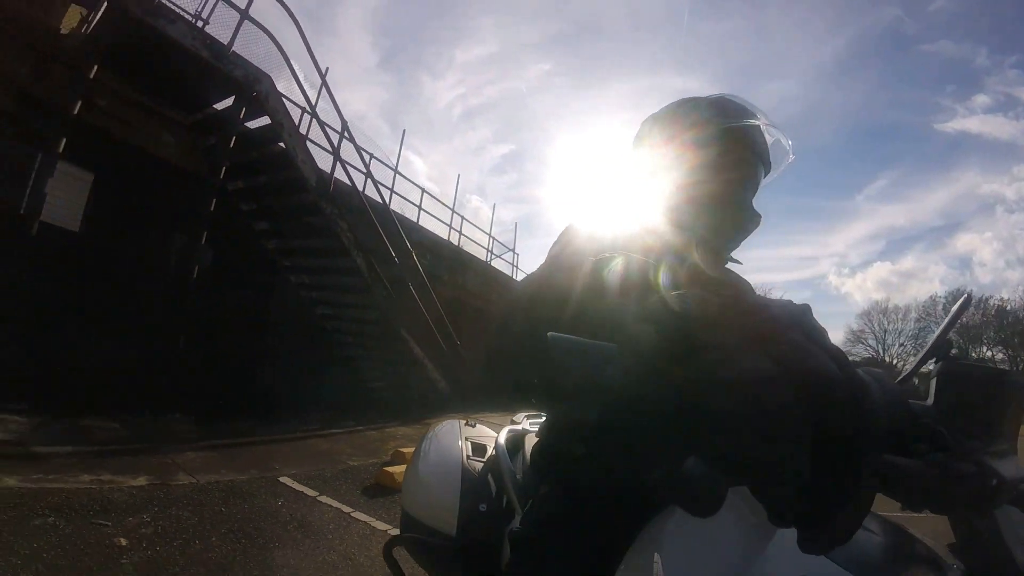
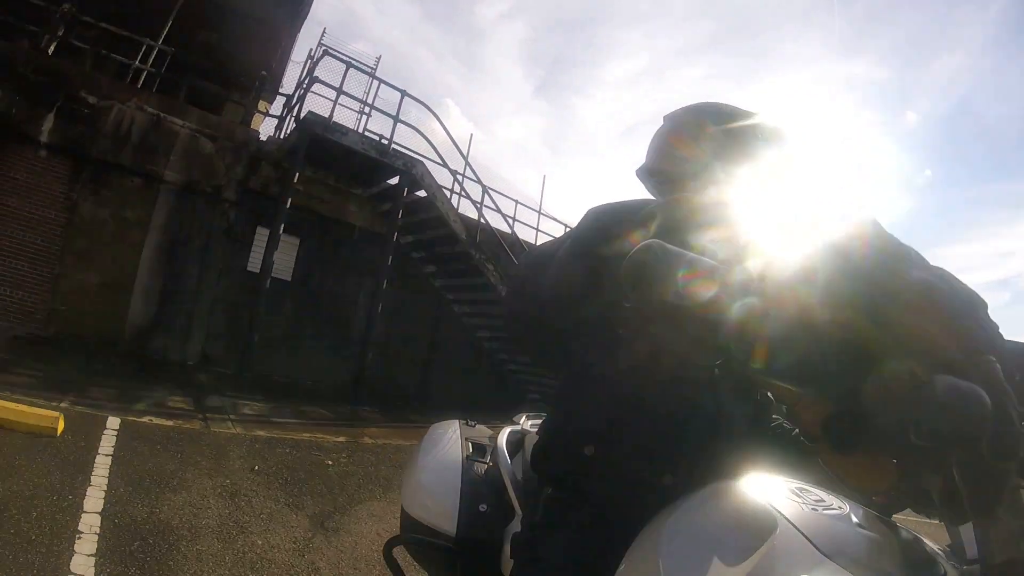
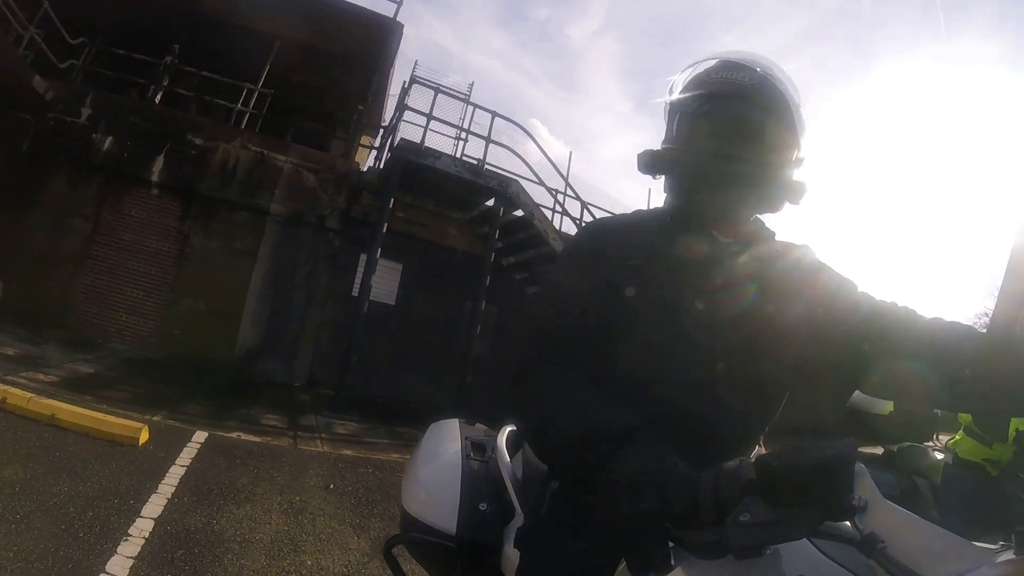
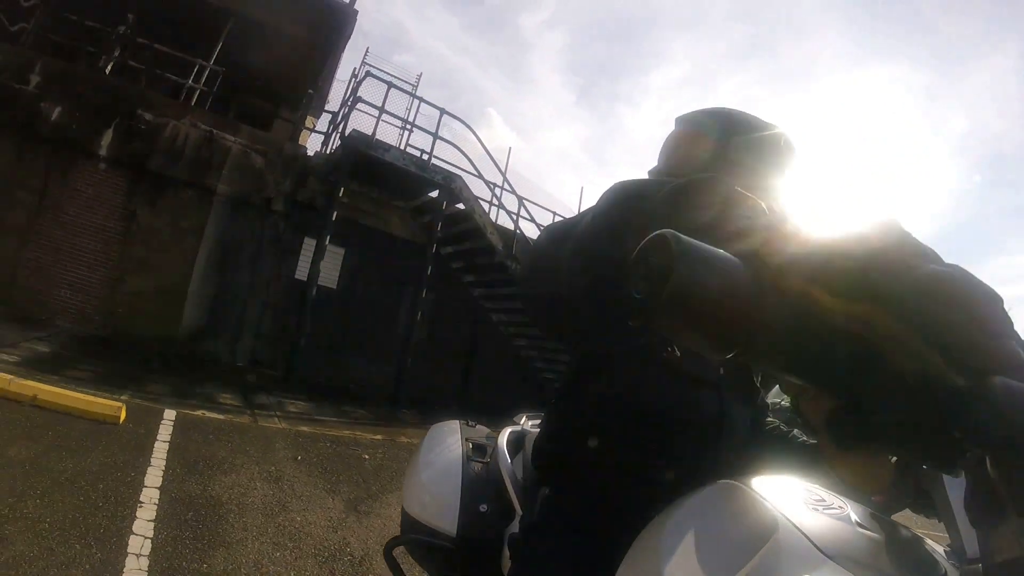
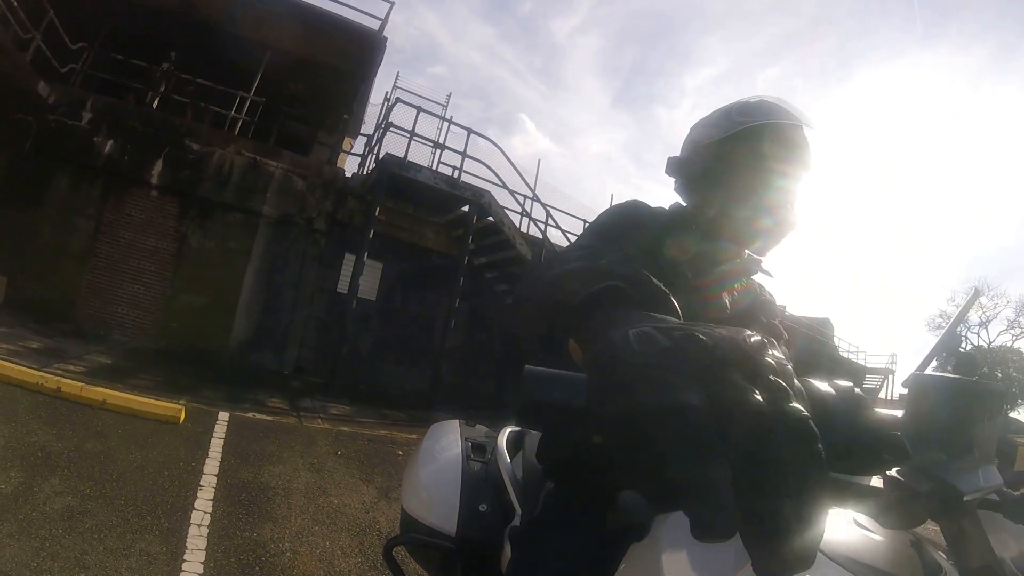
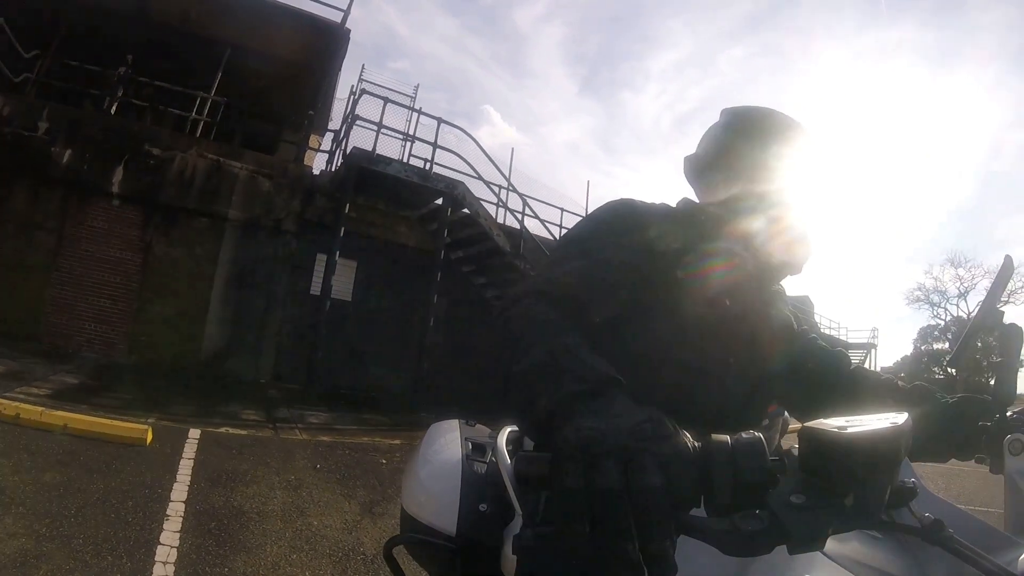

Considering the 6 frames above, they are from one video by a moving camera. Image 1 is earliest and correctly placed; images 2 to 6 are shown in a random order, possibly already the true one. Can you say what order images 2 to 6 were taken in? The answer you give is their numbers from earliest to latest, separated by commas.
2, 4, 5, 6, 3
